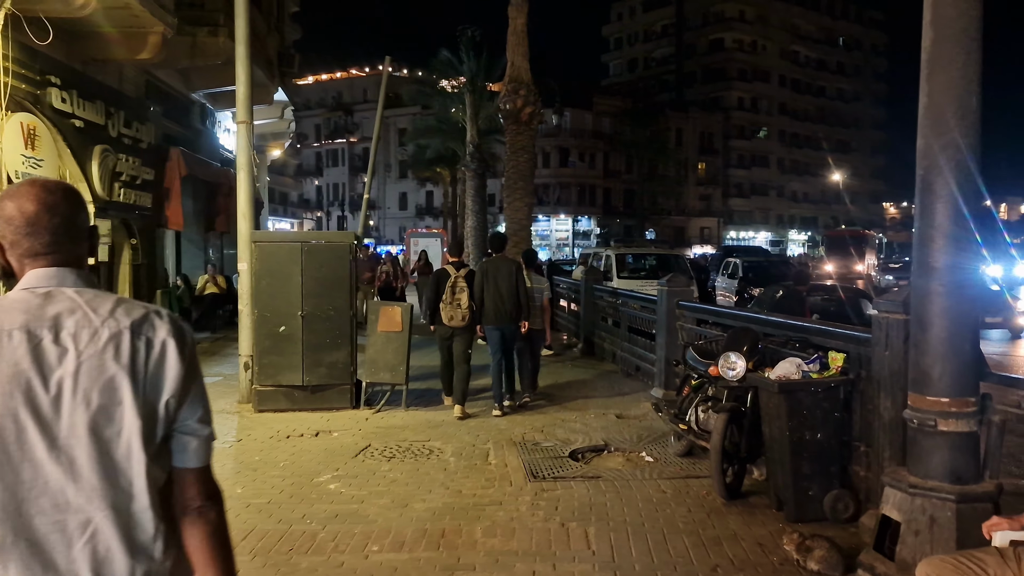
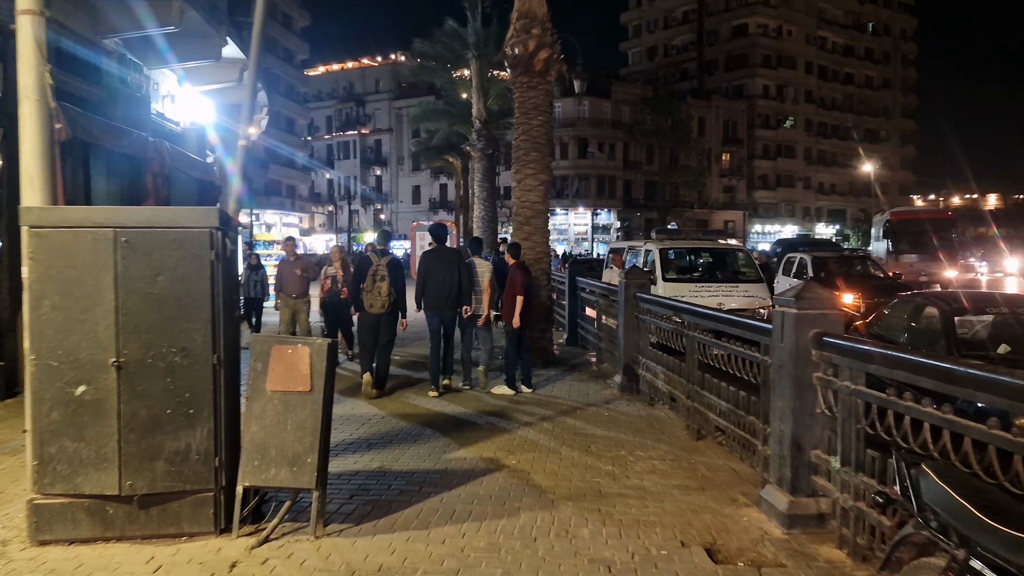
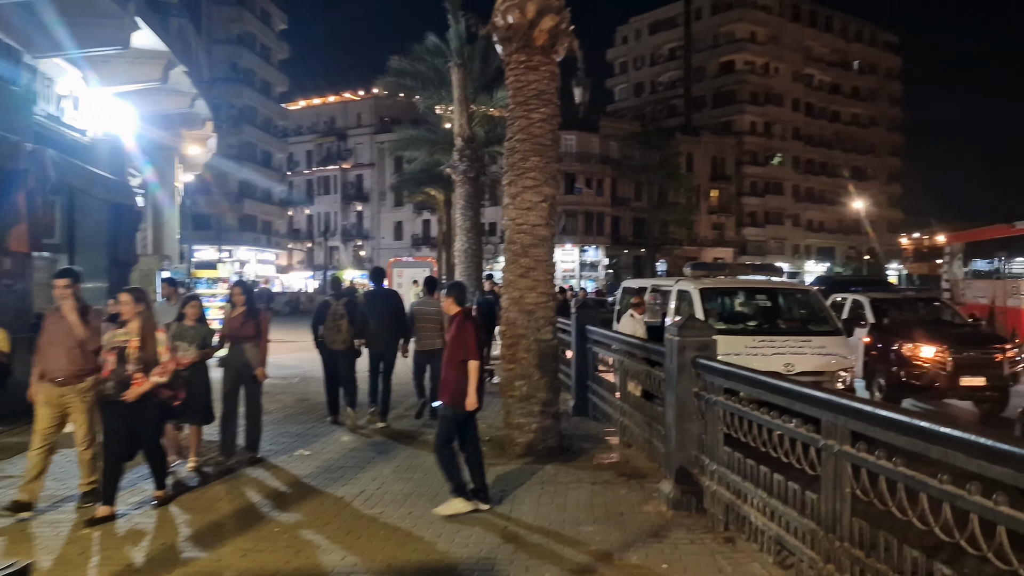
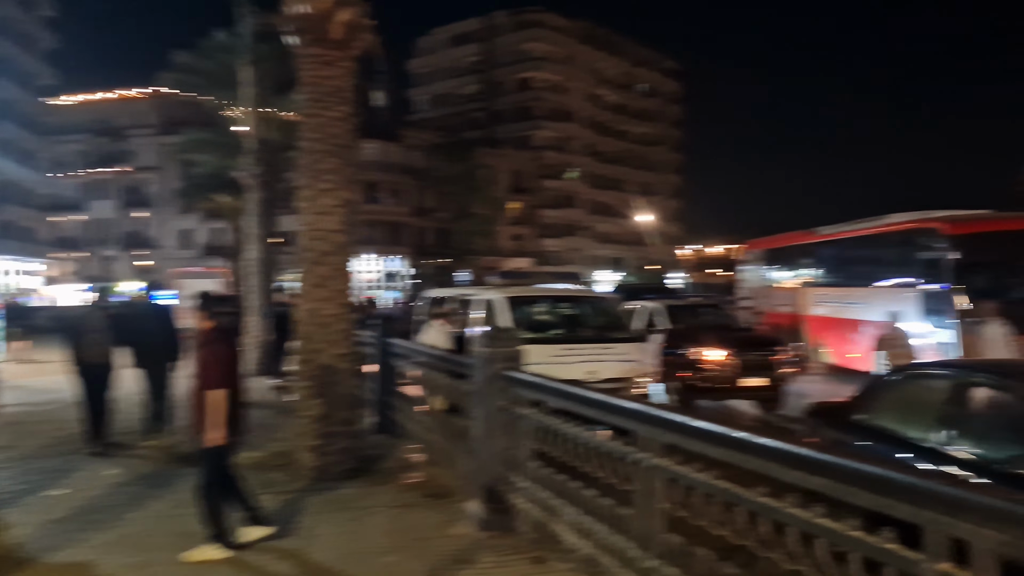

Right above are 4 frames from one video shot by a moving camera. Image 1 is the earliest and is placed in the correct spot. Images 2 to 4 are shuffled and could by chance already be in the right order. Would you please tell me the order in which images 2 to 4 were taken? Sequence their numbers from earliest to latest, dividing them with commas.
2, 3, 4
